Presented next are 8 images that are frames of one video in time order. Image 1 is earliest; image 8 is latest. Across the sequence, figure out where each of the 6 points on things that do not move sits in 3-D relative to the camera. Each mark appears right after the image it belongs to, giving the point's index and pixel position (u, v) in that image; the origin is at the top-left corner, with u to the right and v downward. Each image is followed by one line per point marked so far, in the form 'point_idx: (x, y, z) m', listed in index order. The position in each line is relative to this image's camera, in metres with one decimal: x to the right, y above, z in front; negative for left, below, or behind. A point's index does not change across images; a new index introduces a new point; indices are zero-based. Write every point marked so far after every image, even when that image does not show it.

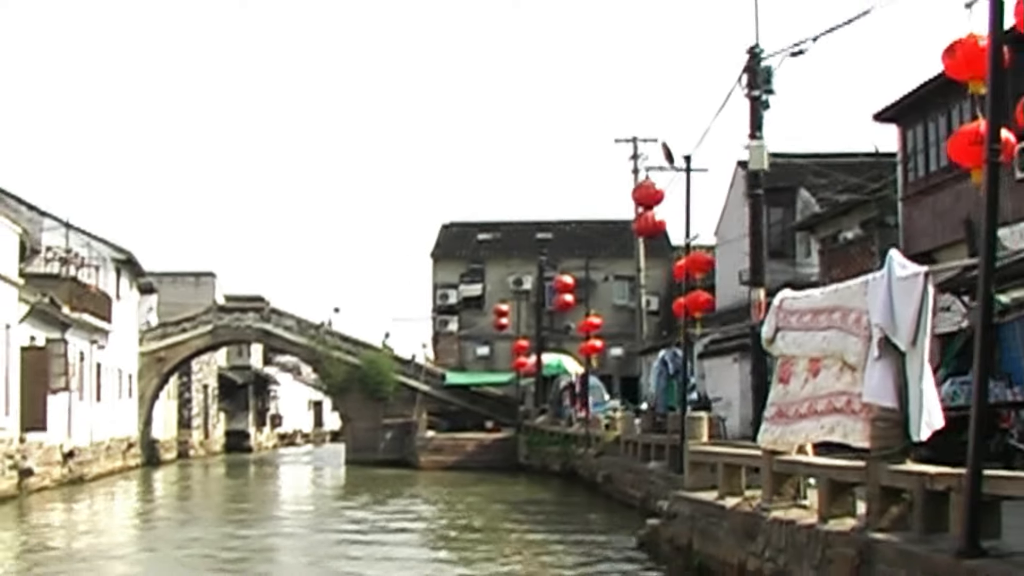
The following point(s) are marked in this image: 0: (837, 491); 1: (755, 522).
0: (+2.3, -1.5, +9.7) m
1: (+2.0, -1.9, +10.9) m
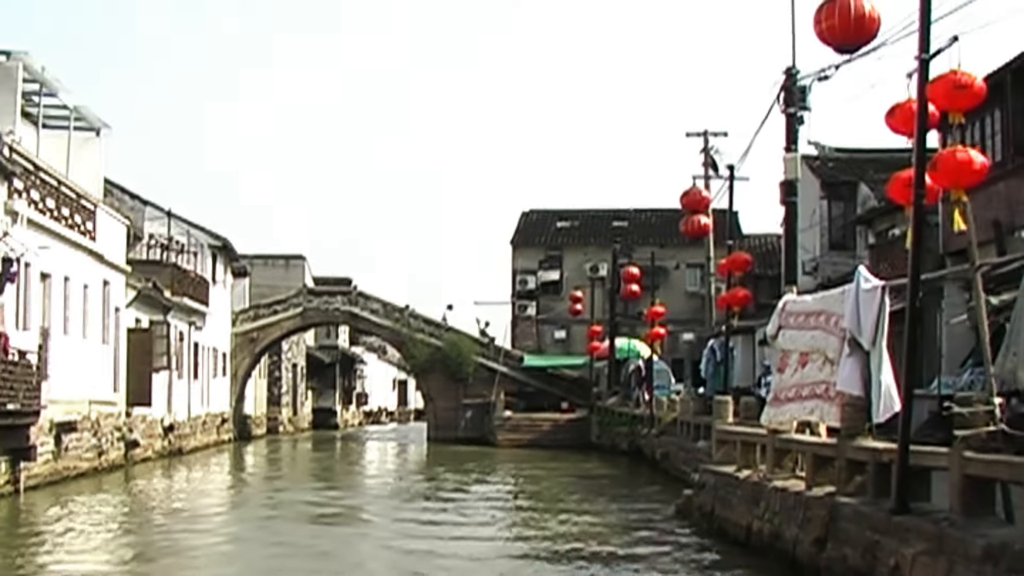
0: (+2.6, -1.5, +11.7) m
1: (+2.4, -1.9, +12.9) m
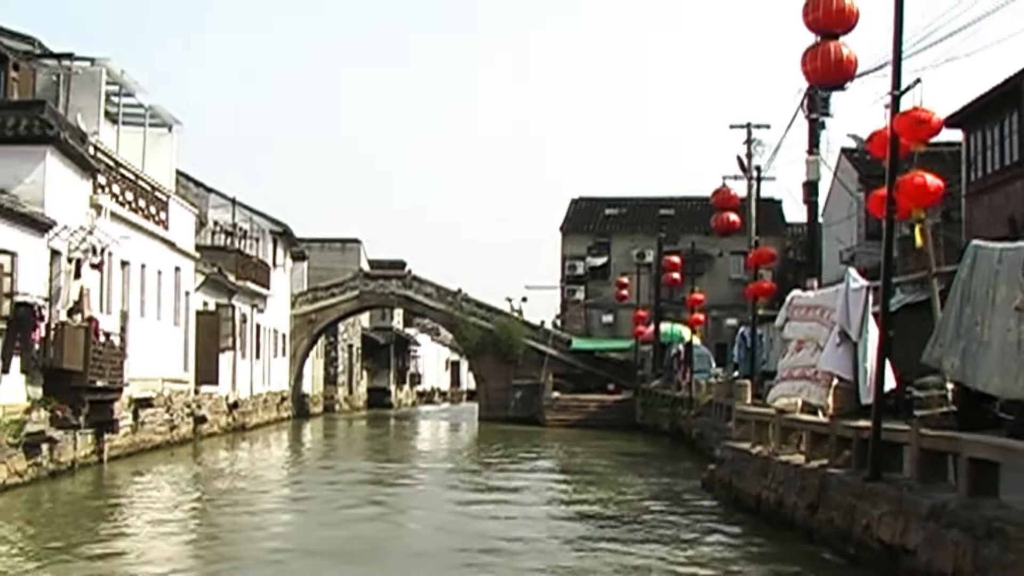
0: (+3.0, -1.5, +13.3) m
1: (+2.7, -1.9, +14.6) m
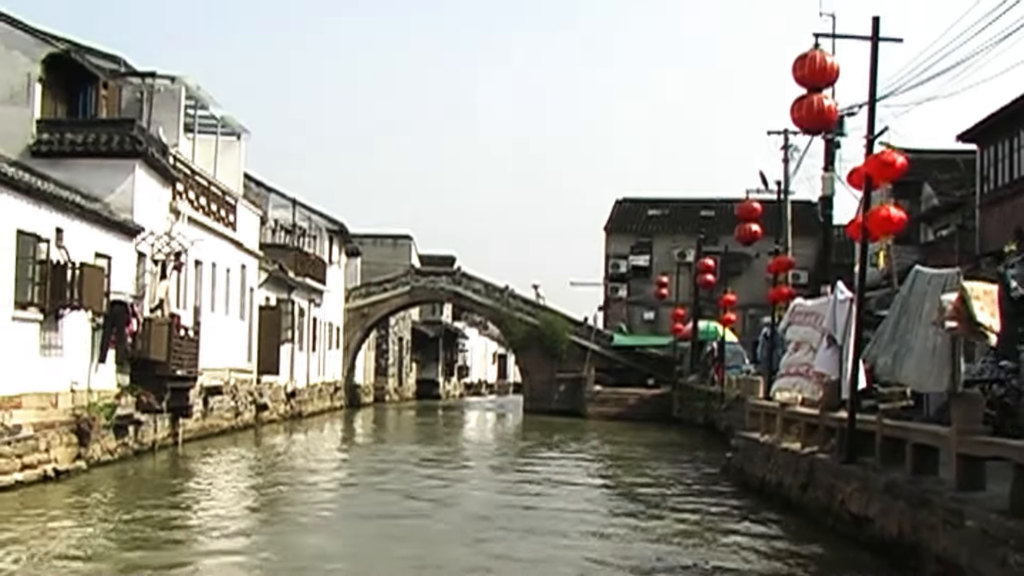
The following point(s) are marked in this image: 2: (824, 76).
0: (+3.4, -1.6, +15.3) m
1: (+3.2, -2.0, +16.6) m
2: (+2.9, +2.0, +12.8) m
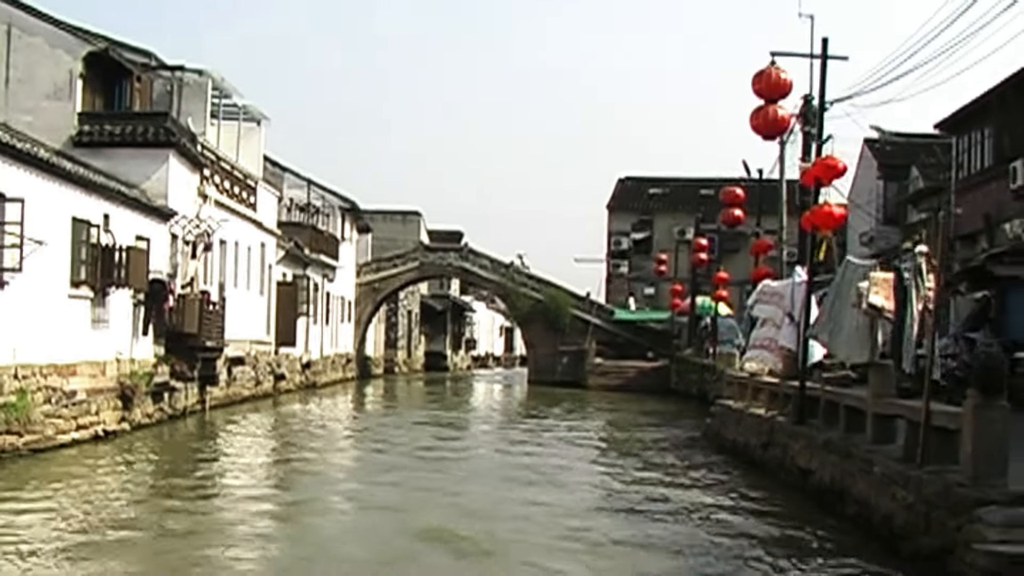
0: (+3.3, -1.4, +17.4) m
1: (+3.2, -1.7, +18.7) m
2: (+2.9, +2.2, +14.8) m
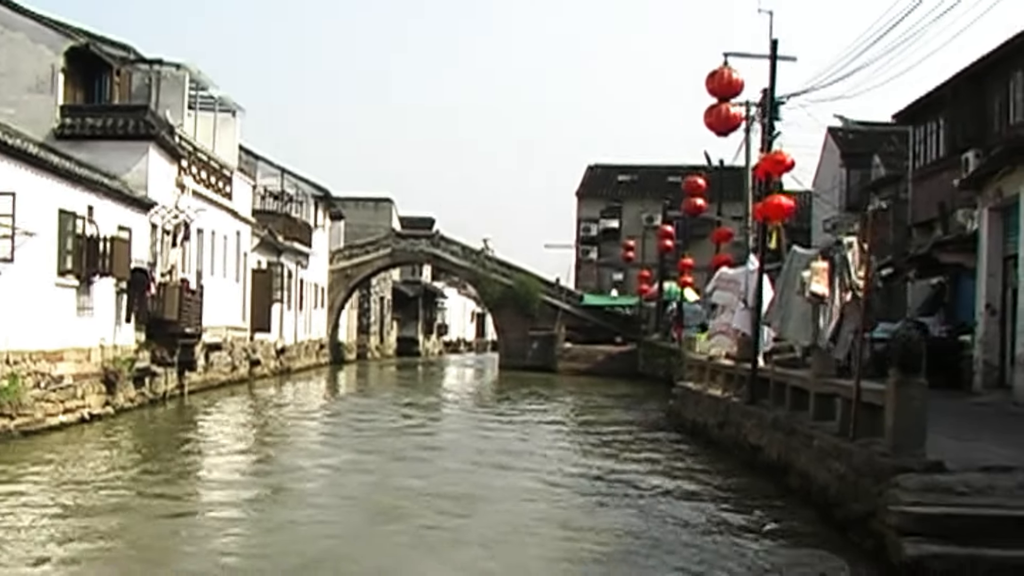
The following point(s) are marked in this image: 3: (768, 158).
0: (+2.9, -1.2, +18.4) m
1: (+2.7, -1.6, +19.7) m
2: (+2.5, +2.3, +15.7) m
3: (+2.9, +1.5, +15.5) m
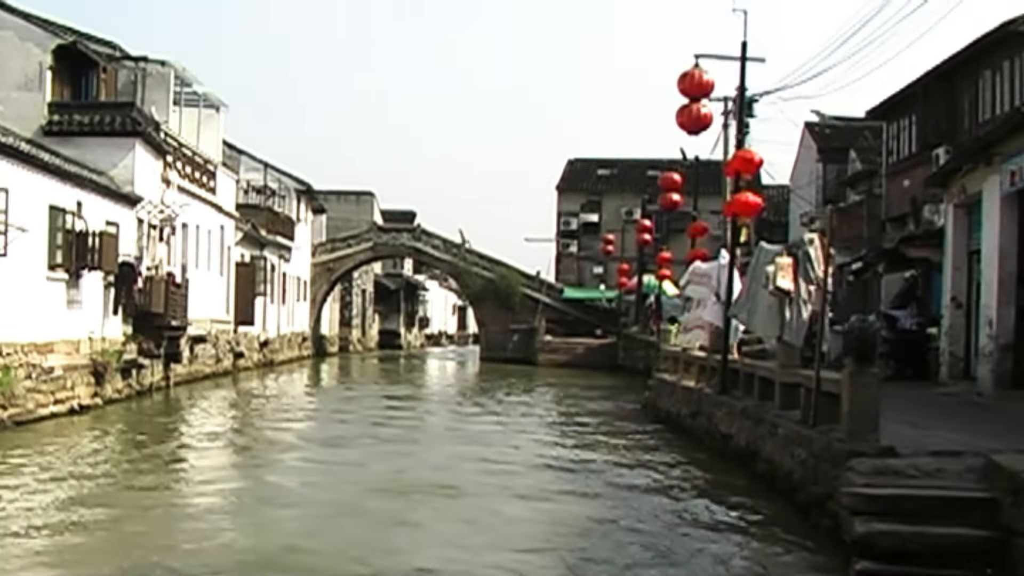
0: (+2.6, -1.1, +19.0) m
1: (+2.4, -1.5, +20.3) m
2: (+2.3, +2.4, +16.3) m
3: (+2.7, +1.5, +16.1) m
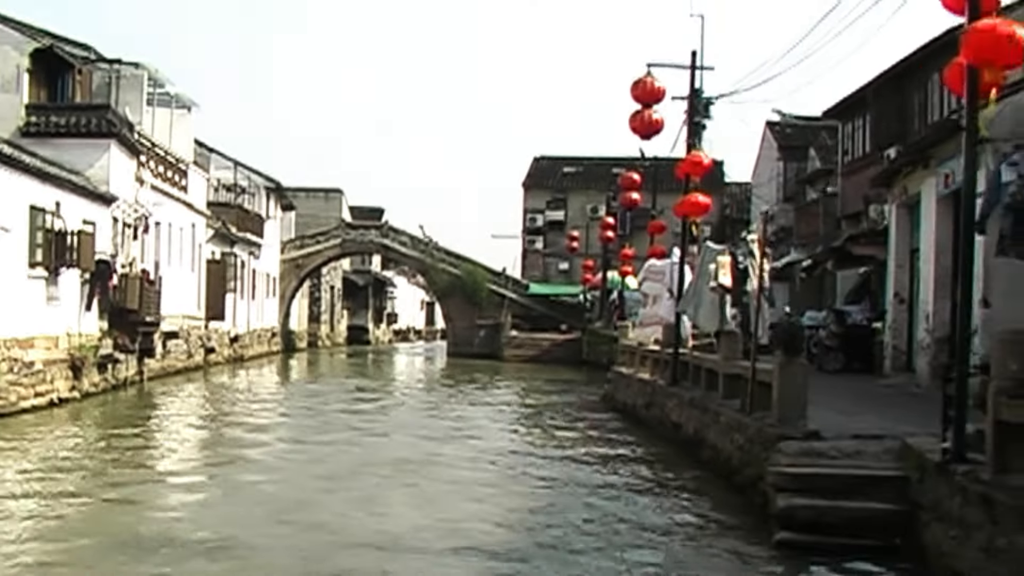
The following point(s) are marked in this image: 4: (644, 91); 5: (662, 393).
0: (+2.1, -1.1, +20.0) m
1: (+1.9, -1.4, +21.3) m
2: (+1.8, +2.4, +17.3) m
3: (+2.2, +1.6, +17.1) m
4: (+1.7, +2.5, +17.3) m
5: (+2.0, -1.4, +18.4) m
